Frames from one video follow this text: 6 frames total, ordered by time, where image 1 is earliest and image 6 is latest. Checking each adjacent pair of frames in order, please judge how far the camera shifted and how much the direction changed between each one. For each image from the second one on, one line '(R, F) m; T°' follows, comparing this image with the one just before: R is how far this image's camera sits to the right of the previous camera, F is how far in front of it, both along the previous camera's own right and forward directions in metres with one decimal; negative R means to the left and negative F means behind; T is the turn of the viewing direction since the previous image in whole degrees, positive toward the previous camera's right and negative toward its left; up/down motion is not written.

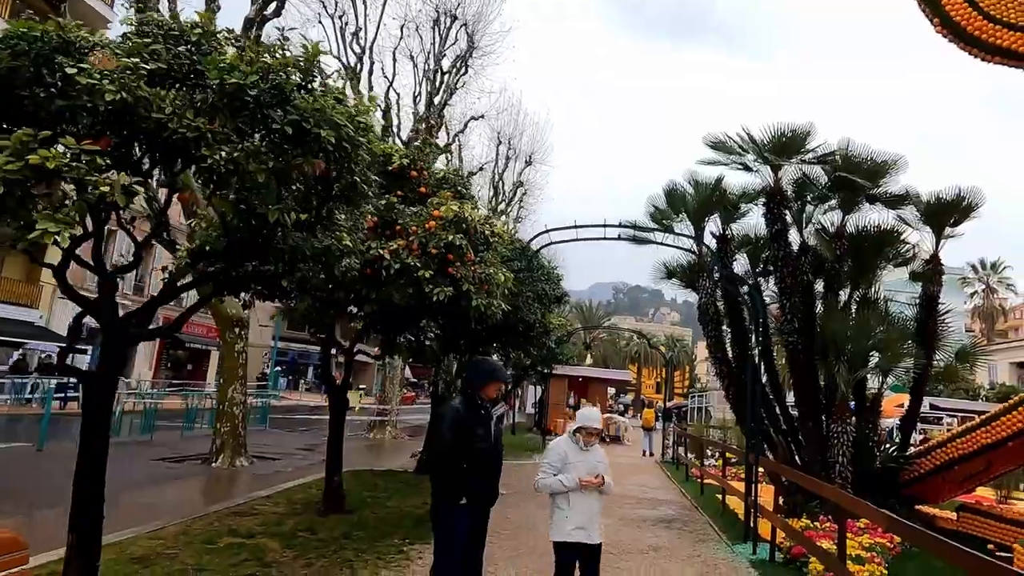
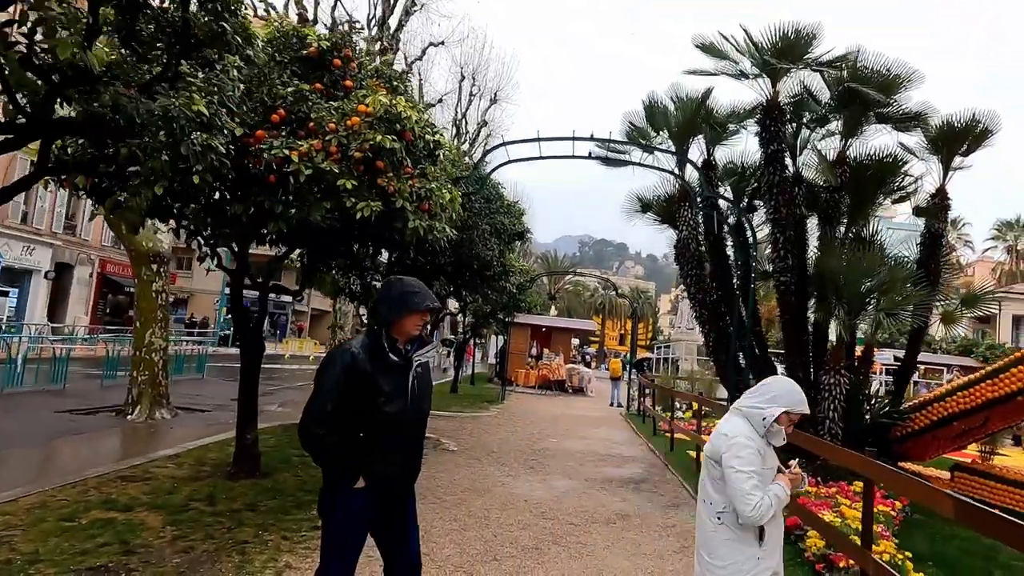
(+0.2, +1.6) m; +3°
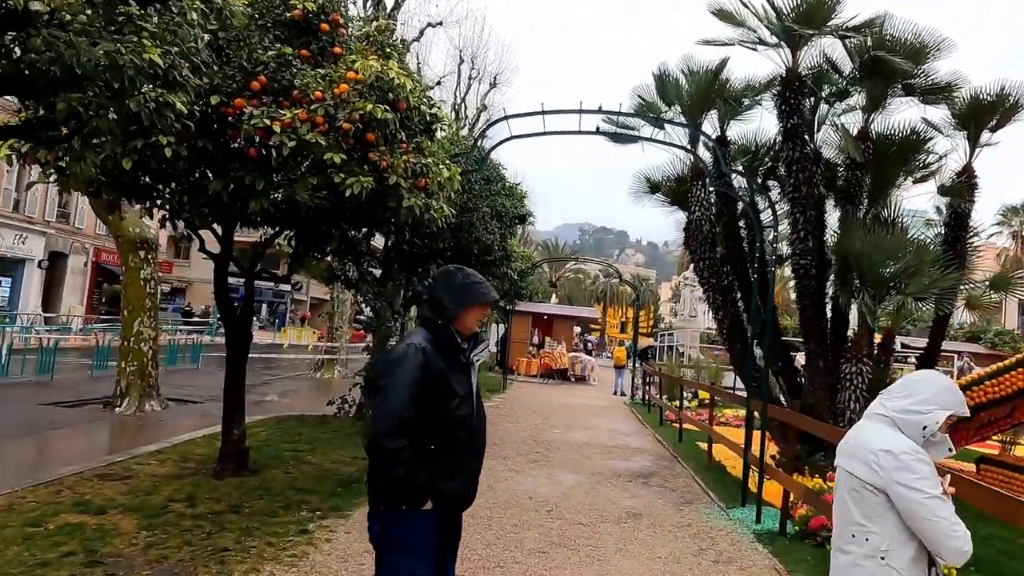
(0.0, +0.5) m; 0°
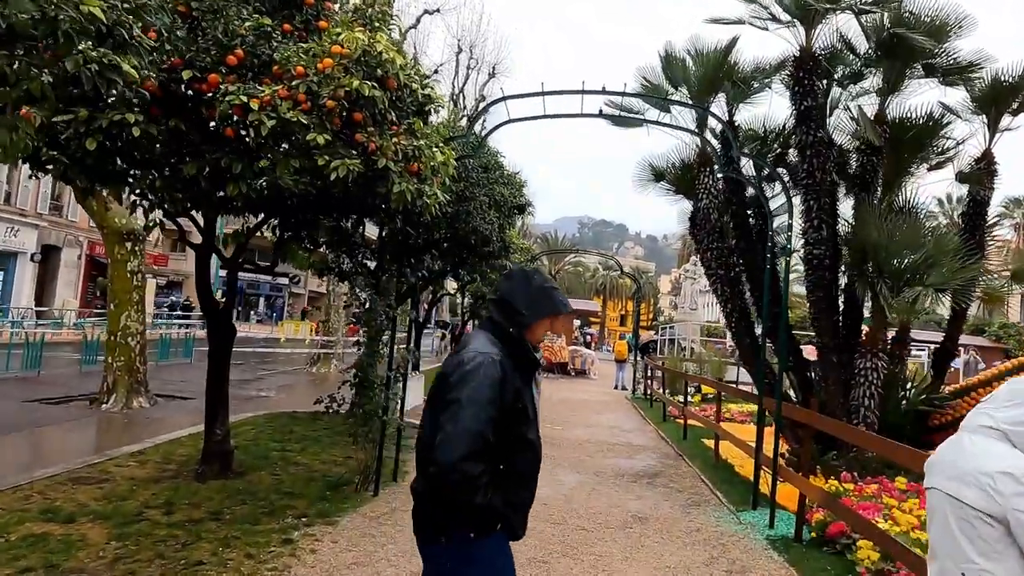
(0.0, +0.4) m; 0°
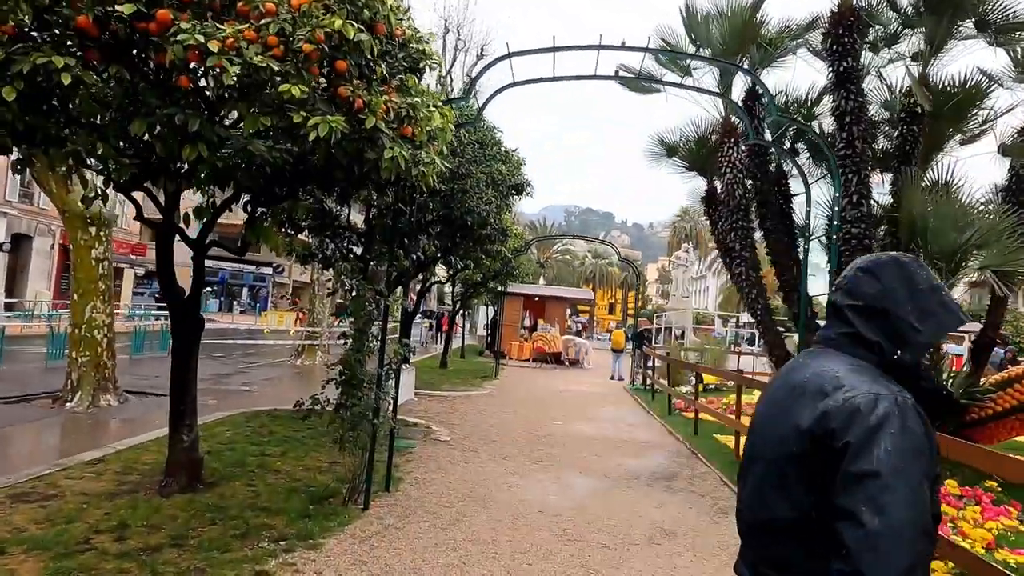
(-0.2, +0.9) m; +1°
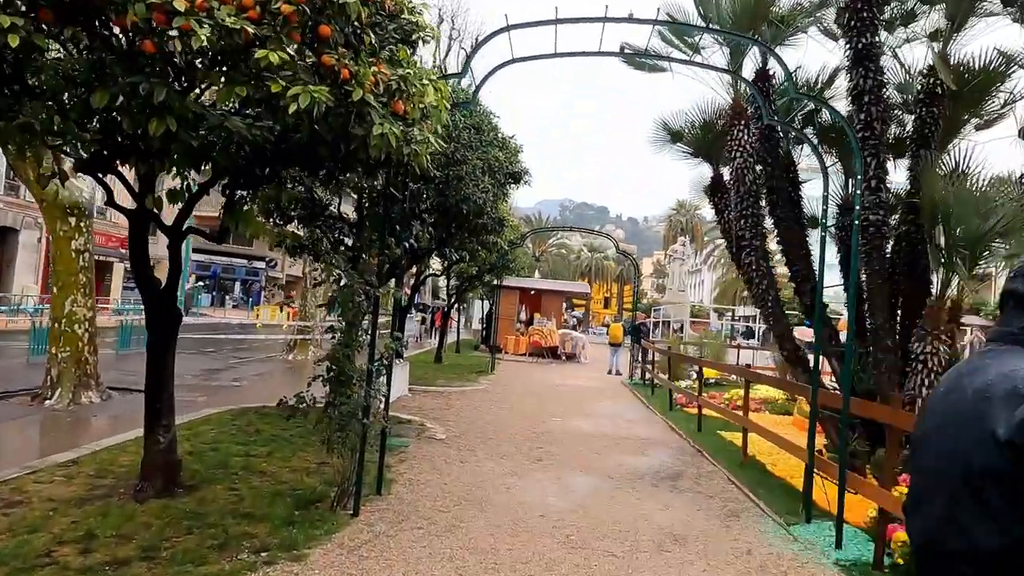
(0.0, +0.4) m; 0°
